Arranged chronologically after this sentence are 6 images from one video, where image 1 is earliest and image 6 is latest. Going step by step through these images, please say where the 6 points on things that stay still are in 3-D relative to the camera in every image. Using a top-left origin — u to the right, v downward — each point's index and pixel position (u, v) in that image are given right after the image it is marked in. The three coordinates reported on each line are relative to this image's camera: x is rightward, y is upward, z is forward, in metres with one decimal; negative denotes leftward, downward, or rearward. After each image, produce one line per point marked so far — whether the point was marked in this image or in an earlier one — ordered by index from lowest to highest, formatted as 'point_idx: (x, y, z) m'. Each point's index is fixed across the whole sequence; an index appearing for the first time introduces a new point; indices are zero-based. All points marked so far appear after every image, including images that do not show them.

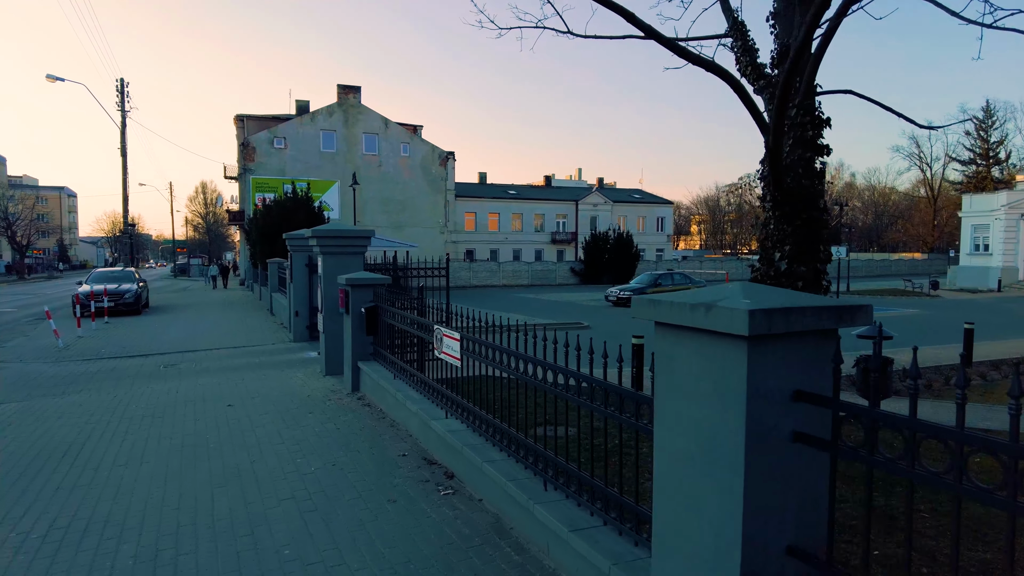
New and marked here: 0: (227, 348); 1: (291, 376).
0: (-6.0, -1.3, +13.8) m
1: (-3.5, -1.4, +10.5) m
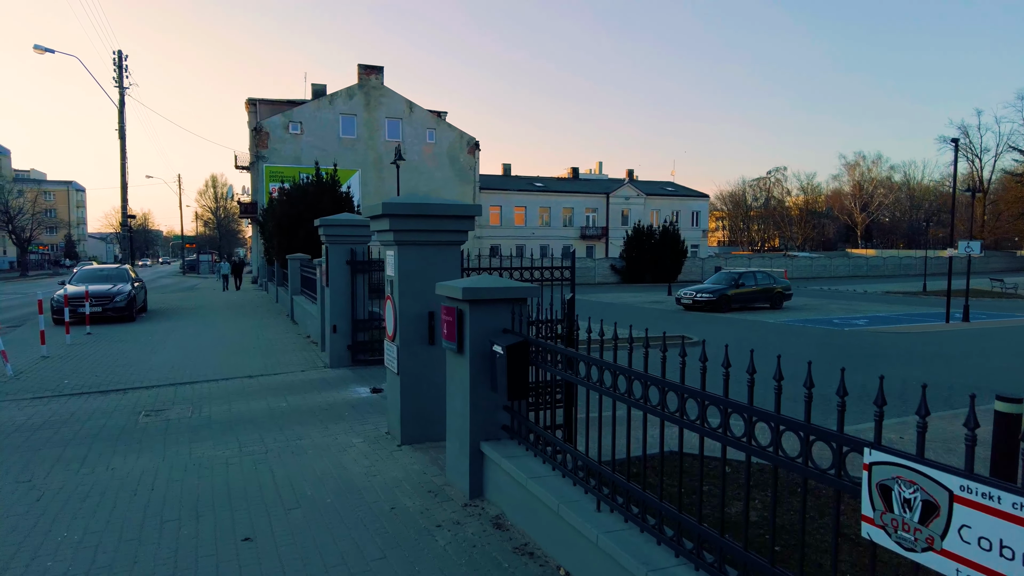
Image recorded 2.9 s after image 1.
0: (-4.1, -1.4, +9.9) m
1: (-1.7, -1.5, +6.5) m
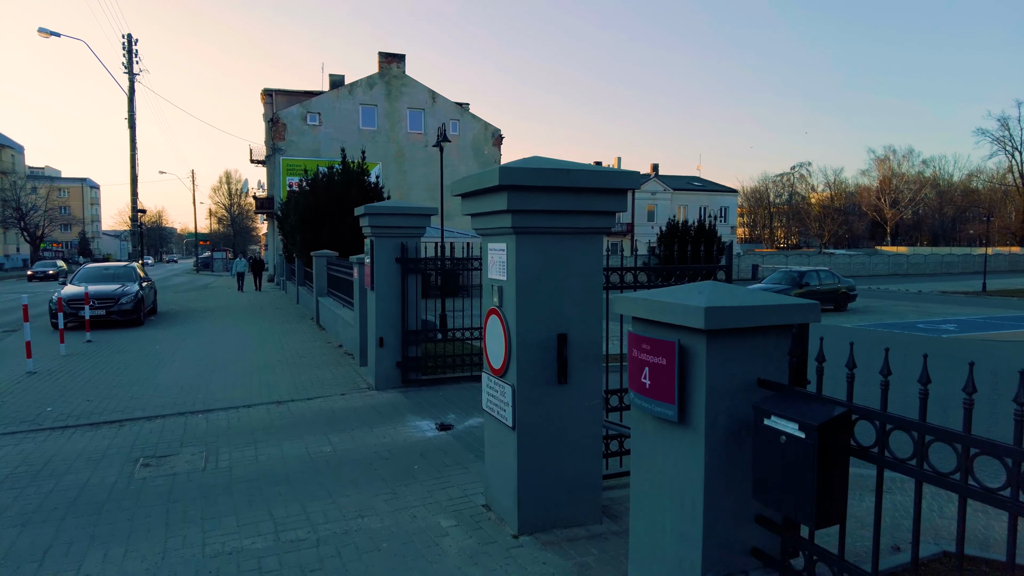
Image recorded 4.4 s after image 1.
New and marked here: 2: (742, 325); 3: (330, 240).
0: (-3.0, -1.4, +7.9) m
1: (-0.6, -1.6, +4.5) m
2: (+0.9, -0.1, +2.5) m
3: (-5.2, +1.3, +18.5) m
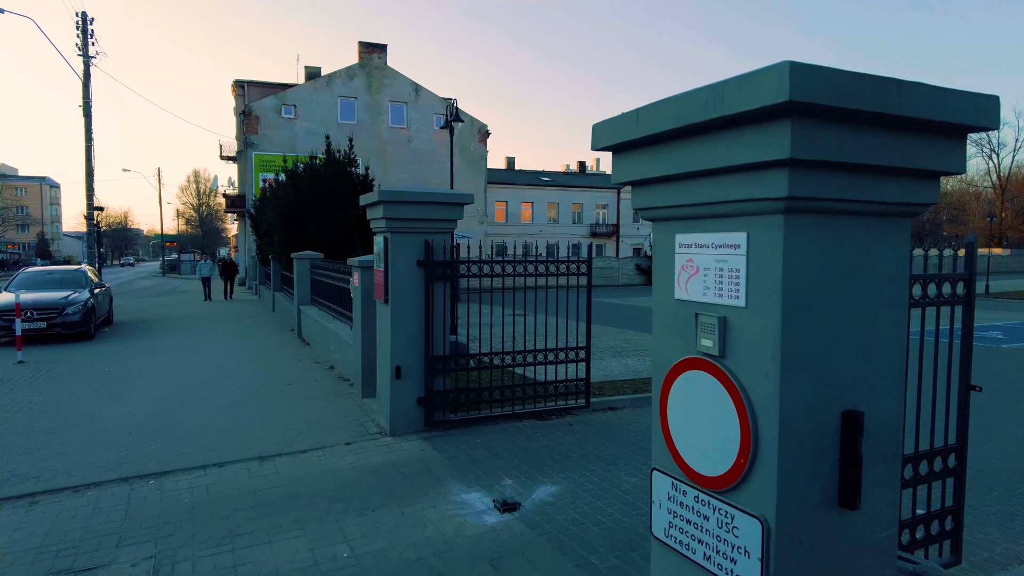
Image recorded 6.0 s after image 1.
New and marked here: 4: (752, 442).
0: (-2.3, -1.5, +5.7) m
1: (+0.2, -1.7, +2.4) m
2: (+1.7, -0.2, +0.5) m
3: (-5.0, +1.2, +16.3) m
4: (+0.8, -0.5, +2.1) m
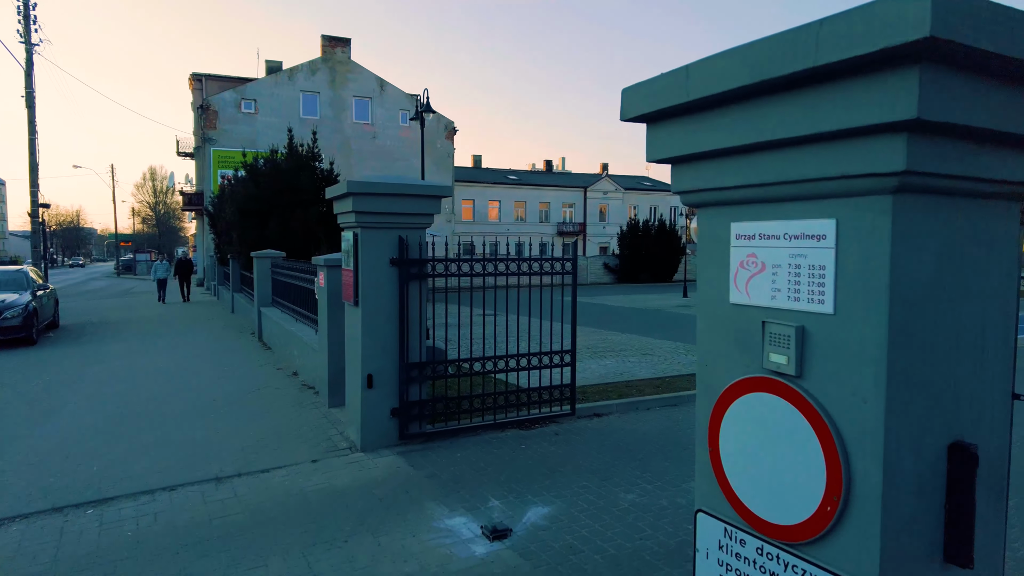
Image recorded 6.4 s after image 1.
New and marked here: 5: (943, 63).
0: (-2.4, -1.6, +5.1) m
1: (+0.3, -1.7, +1.9) m
2: (+1.9, -0.2, +0.1) m
3: (-5.6, +1.2, +15.5) m
4: (+0.8, -0.5, +1.6) m
5: (+0.9, +0.5, +1.4) m
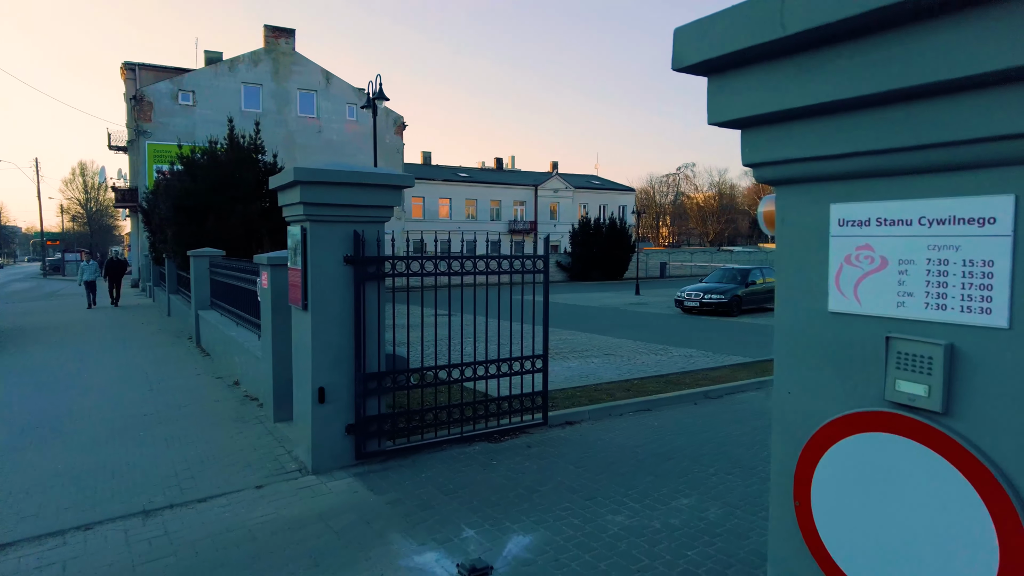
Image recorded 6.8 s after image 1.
0: (-2.6, -1.6, +4.4) m
1: (+0.3, -1.7, +1.4) m
2: (+2.1, -0.2, -0.3) m
3: (-6.6, +1.1, +14.5) m
4: (+0.9, -0.5, +1.1) m
5: (+1.0, +0.5, +0.9) m
